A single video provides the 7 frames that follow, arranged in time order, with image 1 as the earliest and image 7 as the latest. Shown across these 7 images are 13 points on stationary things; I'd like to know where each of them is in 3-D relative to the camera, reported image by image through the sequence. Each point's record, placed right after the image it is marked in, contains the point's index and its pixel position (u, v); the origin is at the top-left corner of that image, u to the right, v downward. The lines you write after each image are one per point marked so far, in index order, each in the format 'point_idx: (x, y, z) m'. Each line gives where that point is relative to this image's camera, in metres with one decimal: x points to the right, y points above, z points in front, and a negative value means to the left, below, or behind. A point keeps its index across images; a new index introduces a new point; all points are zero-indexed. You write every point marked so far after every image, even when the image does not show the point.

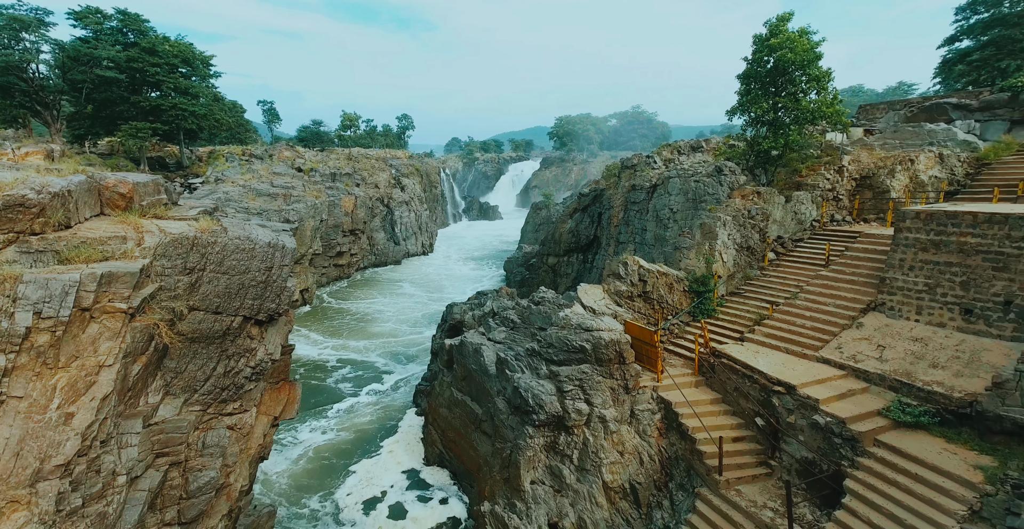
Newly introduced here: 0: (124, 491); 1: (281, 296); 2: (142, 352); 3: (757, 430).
0: (-5.3, -3.2, +6.6) m
1: (-4.2, -0.6, +8.5) m
2: (-5.3, -1.3, +6.7) m
3: (+6.4, -4.3, +12.5) m
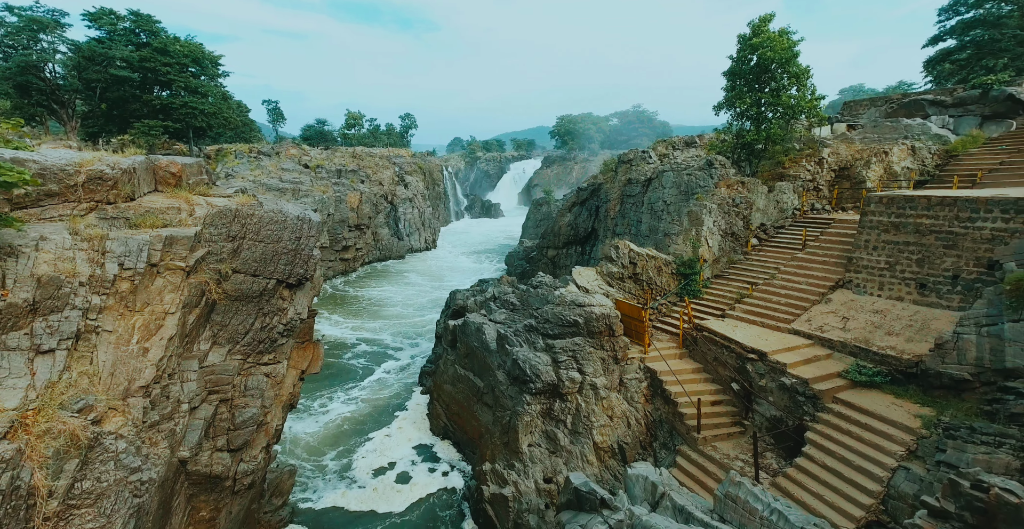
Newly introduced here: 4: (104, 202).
0: (-5.4, -2.6, +7.9) m
1: (-4.2, 0.0, +9.8) m
2: (-5.4, -0.7, +8.0) m
3: (+6.4, -3.7, +13.8) m
4: (-6.9, +1.1, +8.0) m
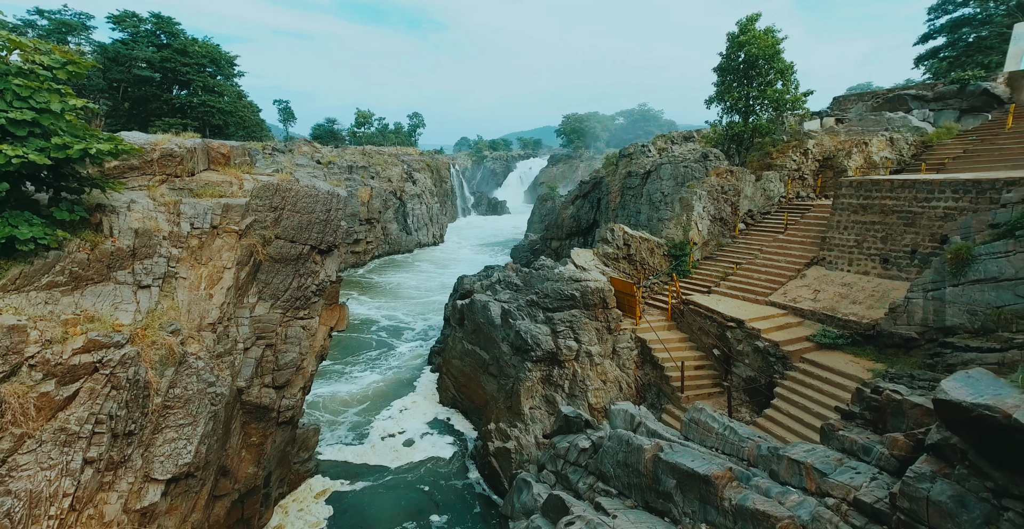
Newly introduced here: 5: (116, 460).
0: (-5.4, -1.8, +9.6) m
1: (-4.2, +0.8, +11.4) m
2: (-5.4, 0.0, +9.7) m
3: (+6.5, -3.0, +15.3) m
4: (-6.8, +1.8, +9.6) m
5: (-5.4, -2.7, +6.5) m
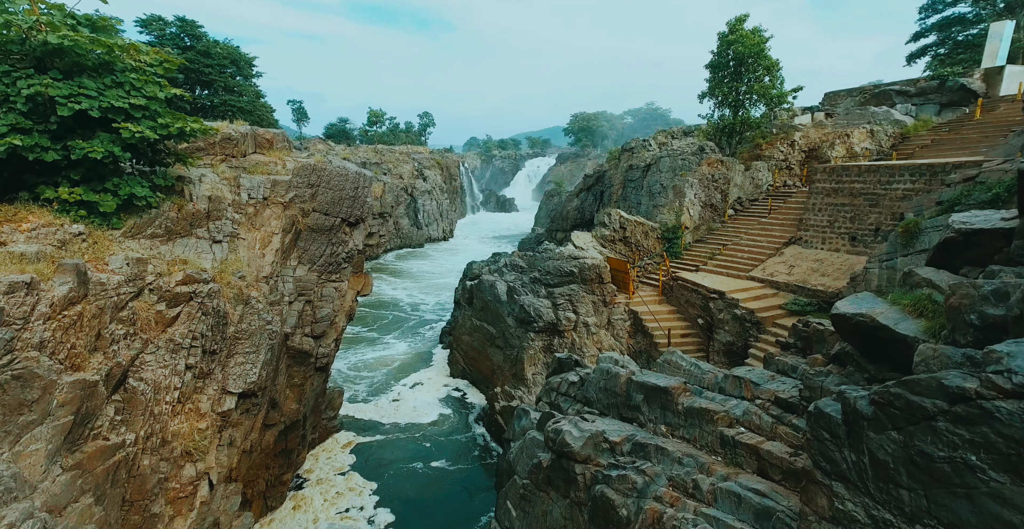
0: (-5.4, -1.0, +11.4) m
1: (-4.1, +1.6, +13.3) m
2: (-5.3, +0.8, +11.5) m
3: (+6.6, -2.2, +17.0) m
4: (-6.8, +2.6, +11.5) m
5: (-5.4, -1.9, +8.4) m
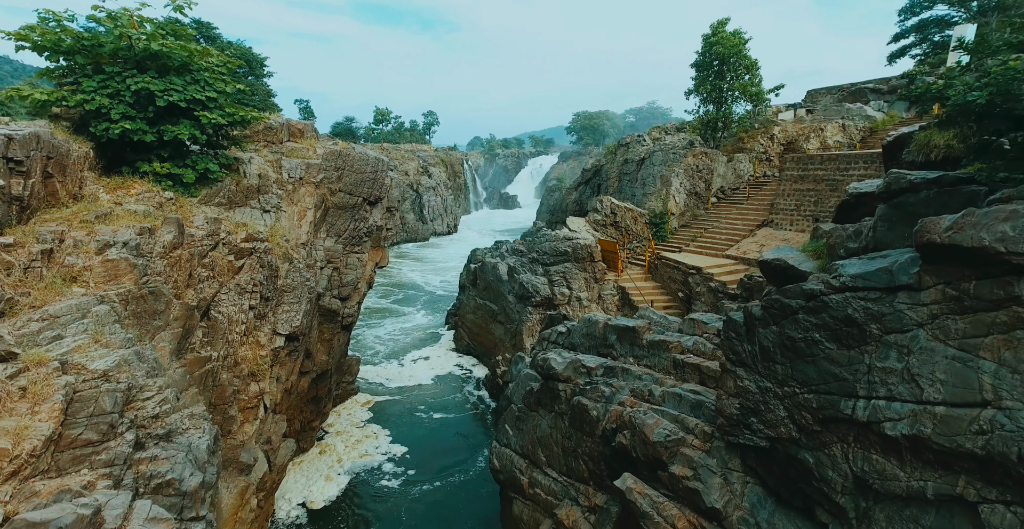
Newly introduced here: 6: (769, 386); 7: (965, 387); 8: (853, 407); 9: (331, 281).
0: (-5.4, -0.2, +13.5) m
1: (-4.1, +2.4, +15.3) m
2: (-5.4, +1.6, +13.5) m
3: (+6.6, -1.4, +18.9) m
4: (-6.8, +3.4, +13.6) m
5: (-5.5, -1.1, +10.4) m
6: (+3.5, -1.7, +6.5) m
7: (+4.5, -1.2, +4.8) m
8: (+4.0, -1.7, +5.6) m
9: (-5.3, -0.5, +14.0) m
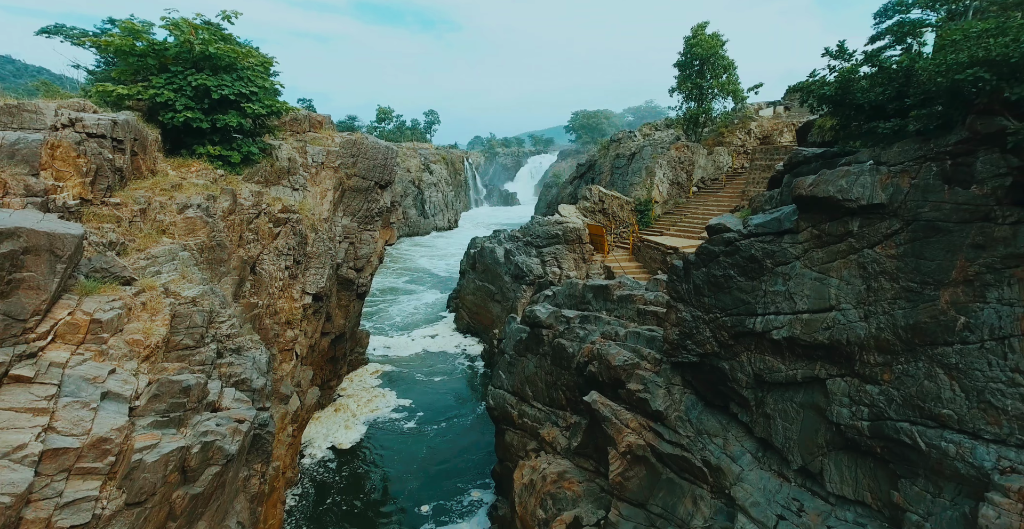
0: (-5.6, +0.6, +15.4) m
1: (-4.3, +3.2, +17.2) m
2: (-5.6, +2.4, +15.5) m
3: (+6.4, -0.6, +20.9) m
4: (-7.0, +4.3, +15.5) m
5: (-5.6, -0.3, +12.4) m
6: (+3.3, -0.9, +8.5) m
7: (+4.4, -0.5, +6.8) m
8: (+3.8, -0.9, +7.6) m
9: (-5.5, +0.3, +16.0) m
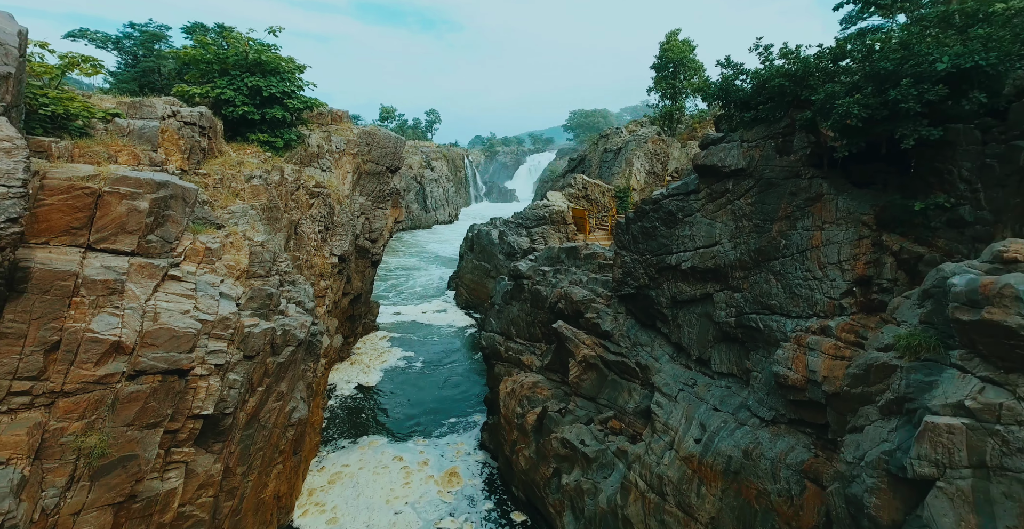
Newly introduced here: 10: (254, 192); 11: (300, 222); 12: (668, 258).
0: (-6.0, +1.7, +18.3) m
1: (-4.7, +4.3, +20.1) m
2: (-5.9, +3.5, +18.4) m
3: (+6.0, +0.5, +23.8) m
4: (-7.4, +5.4, +18.4) m
5: (-6.0, +0.8, +15.3) m
6: (+3.0, +0.1, +11.4) m
7: (+4.0, +0.5, +9.7) m
8: (+3.4, +0.1, +10.5) m
9: (-5.9, +1.4, +18.9) m
10: (-6.4, +1.8, +11.9) m
11: (-6.2, +1.3, +14.2) m
12: (+3.4, +0.1, +10.5) m
